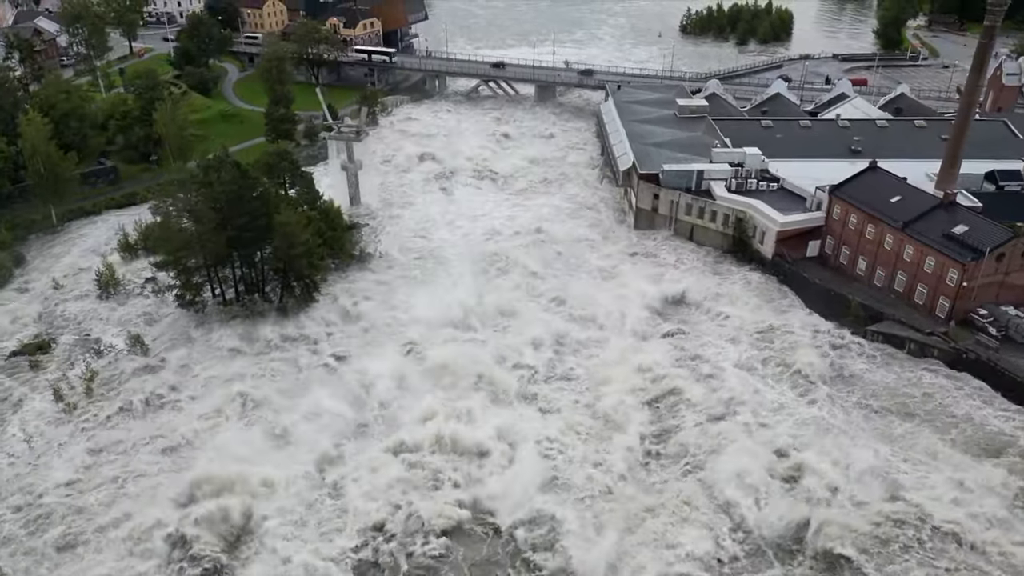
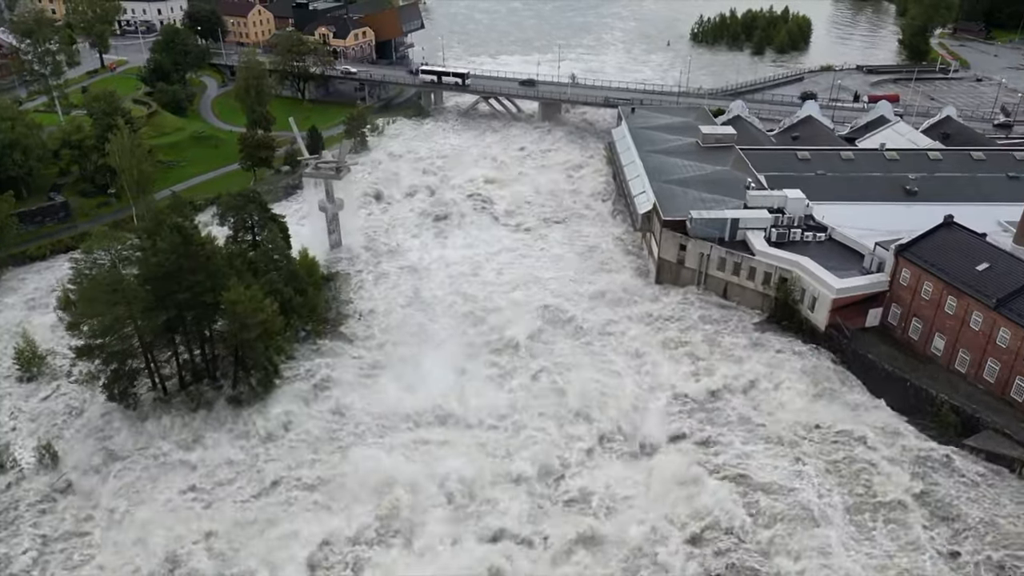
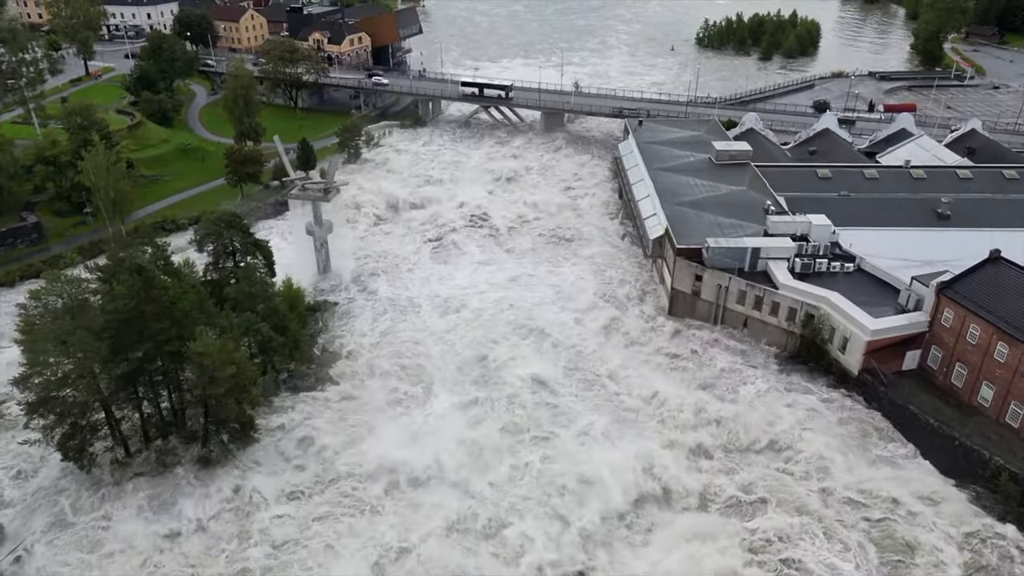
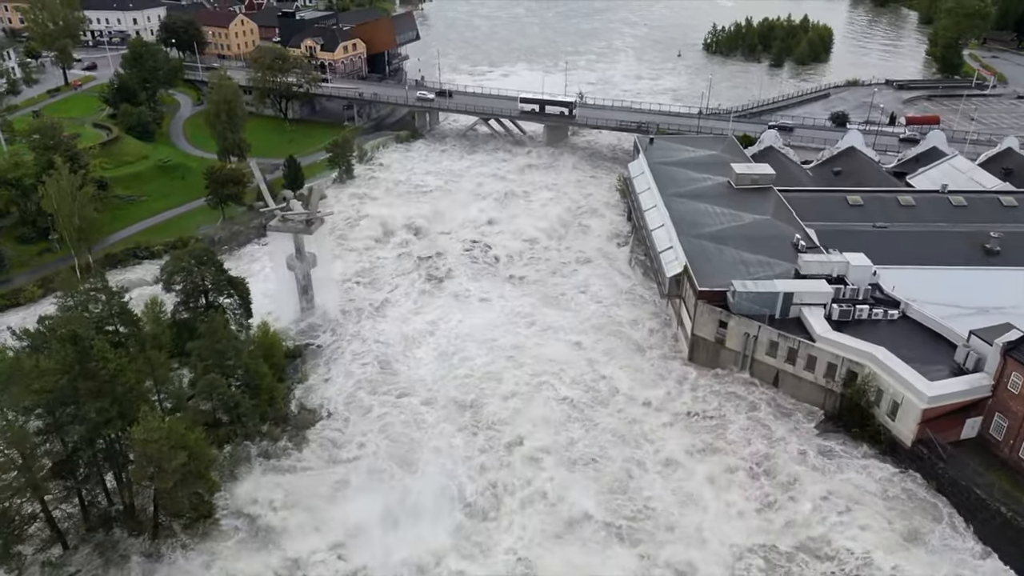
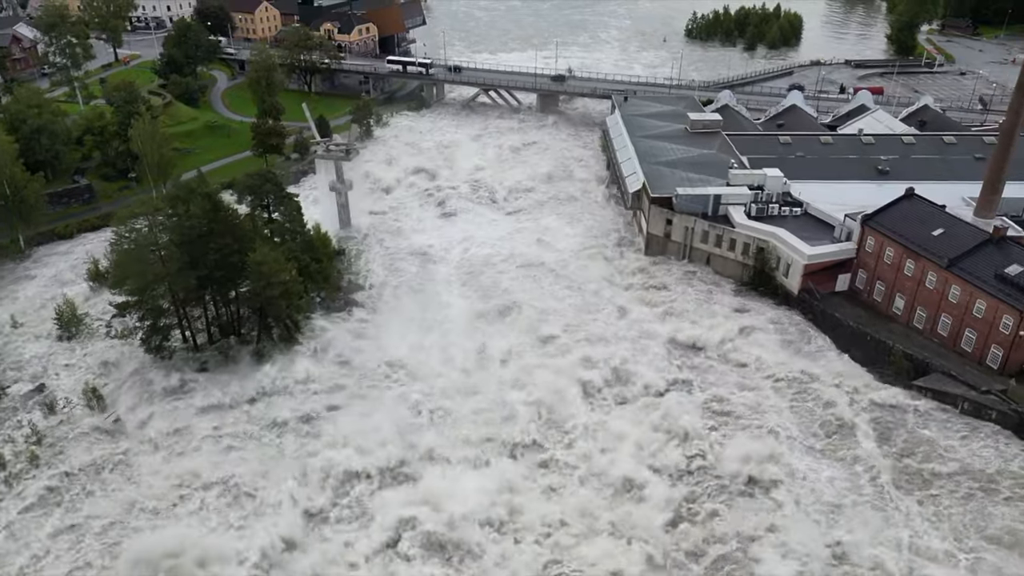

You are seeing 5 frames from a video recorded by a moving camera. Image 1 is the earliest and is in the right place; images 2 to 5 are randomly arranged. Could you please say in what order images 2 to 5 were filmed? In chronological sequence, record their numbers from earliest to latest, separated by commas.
5, 2, 3, 4
